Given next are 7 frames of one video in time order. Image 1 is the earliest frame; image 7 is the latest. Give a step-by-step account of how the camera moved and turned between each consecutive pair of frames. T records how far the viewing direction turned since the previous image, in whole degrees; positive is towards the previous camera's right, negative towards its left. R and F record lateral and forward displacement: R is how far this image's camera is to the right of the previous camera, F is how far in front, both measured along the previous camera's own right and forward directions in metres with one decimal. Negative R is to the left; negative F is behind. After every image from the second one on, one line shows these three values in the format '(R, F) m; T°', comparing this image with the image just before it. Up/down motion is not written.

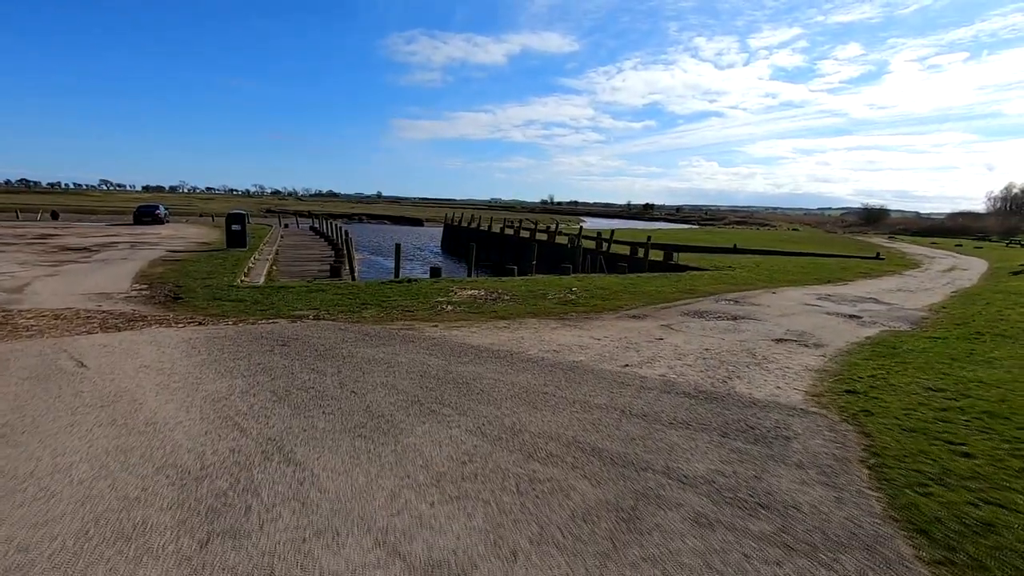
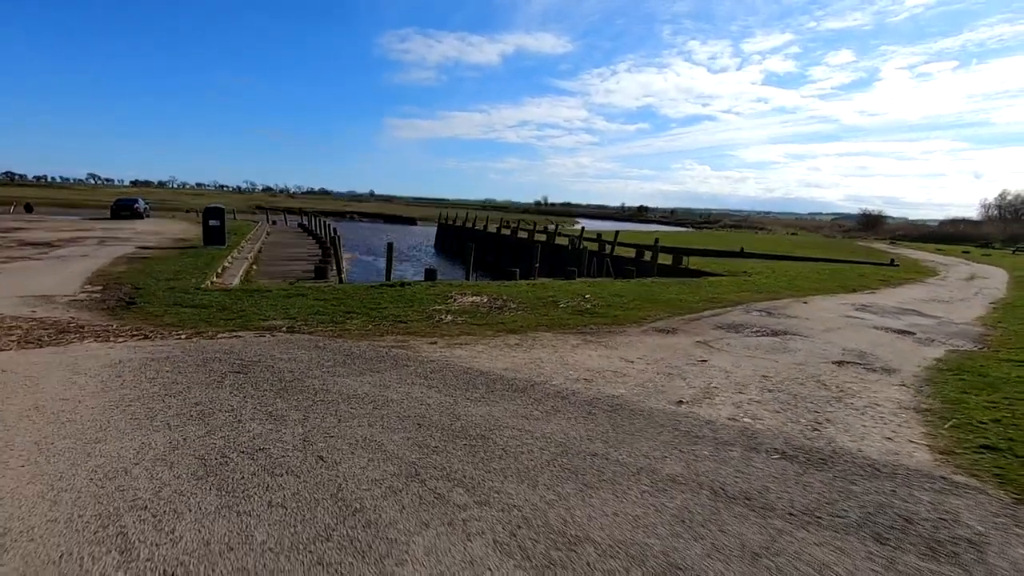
(-0.3, +1.7) m; +1°
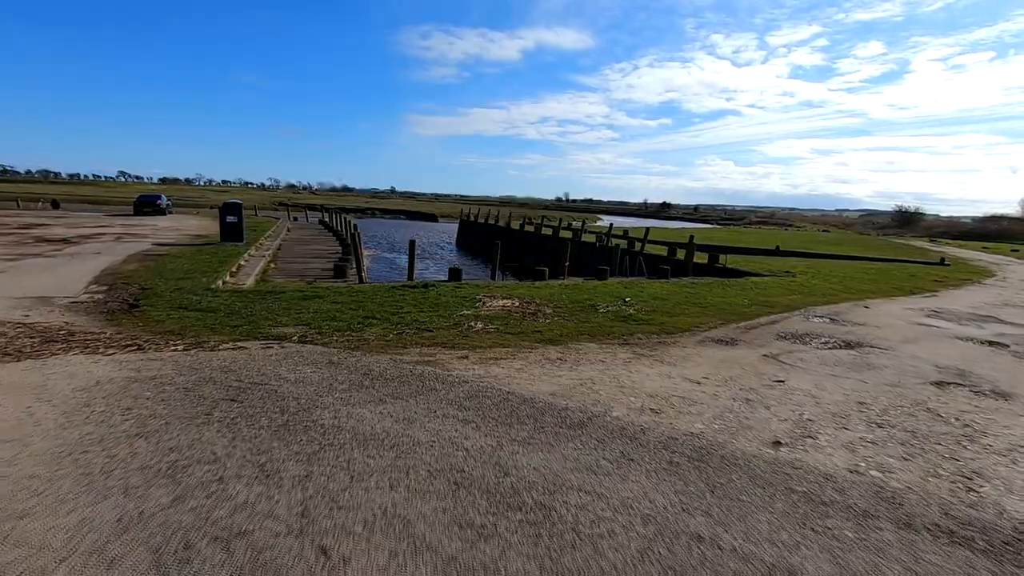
(-0.3, +1.1) m; -2°
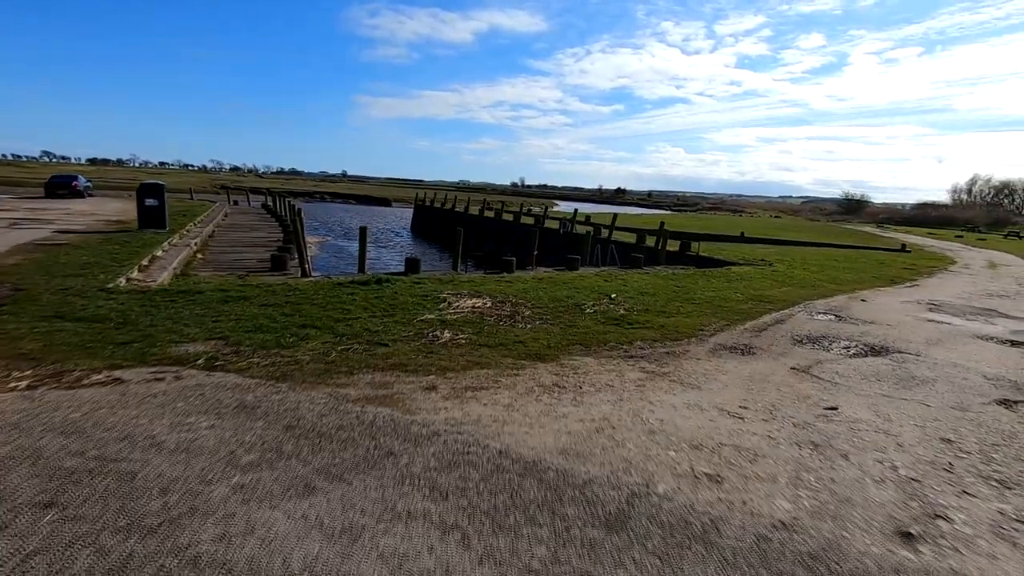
(-0.3, +1.7) m; +5°
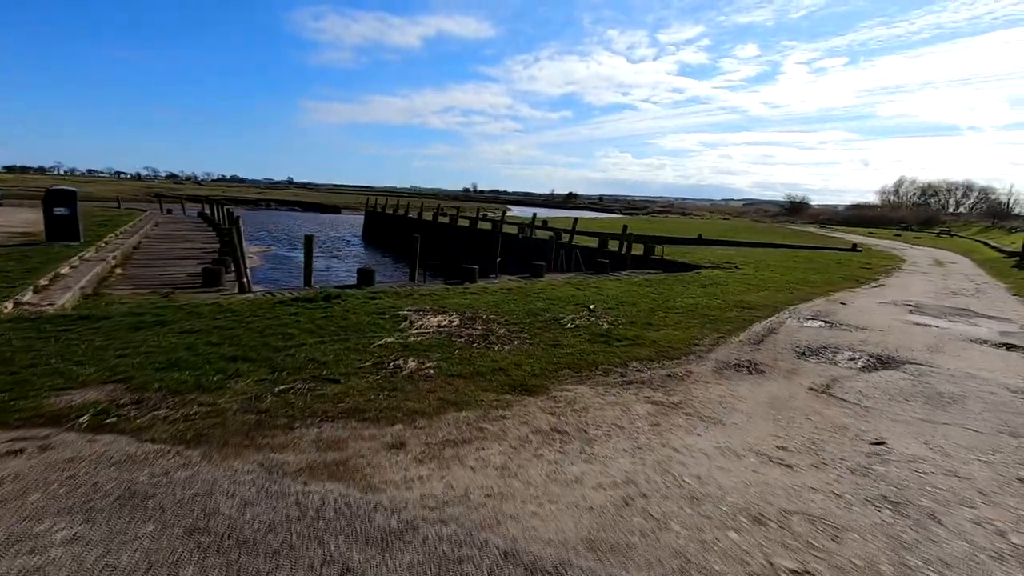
(-0.3, +1.1) m; +5°
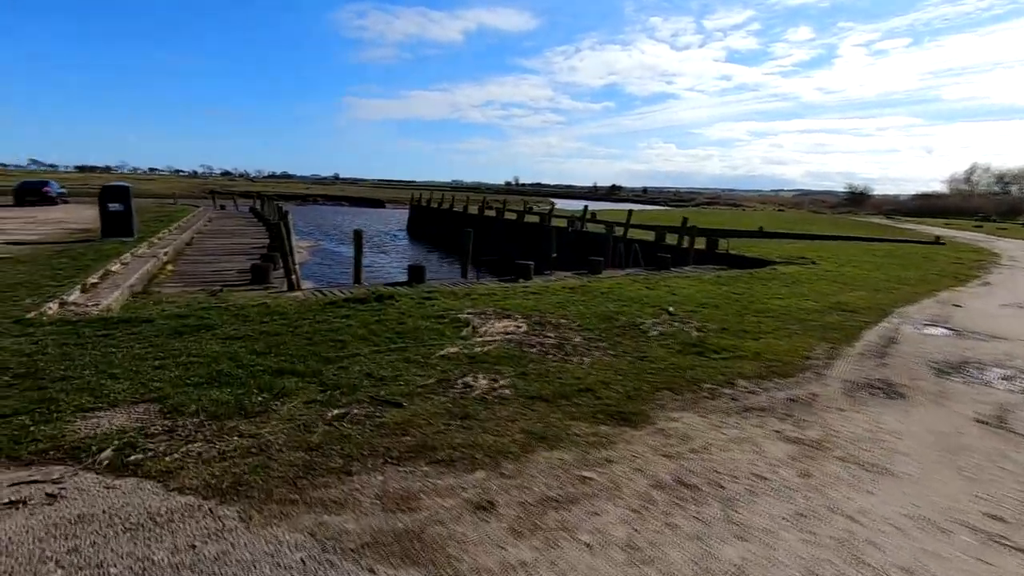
(-0.5, +0.9) m; -4°
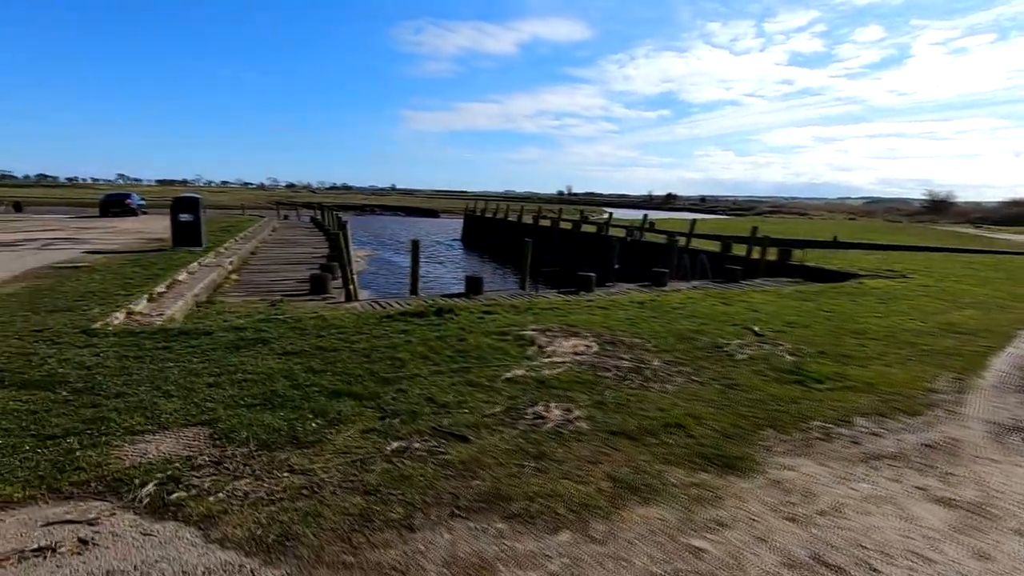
(-0.2, +0.5) m; -5°
